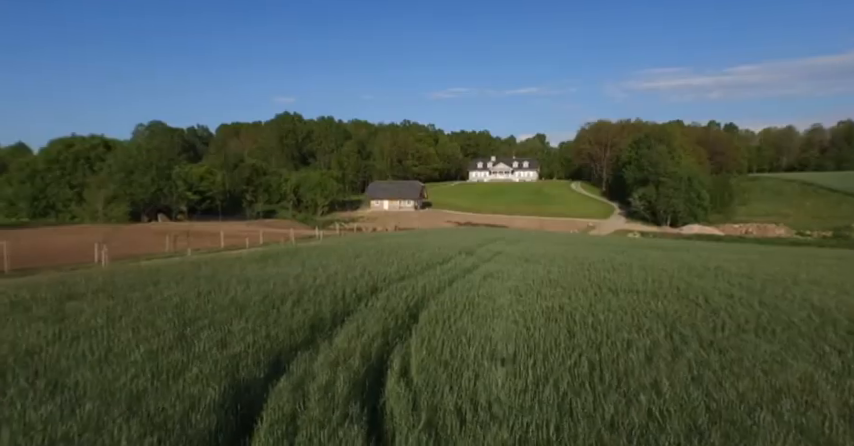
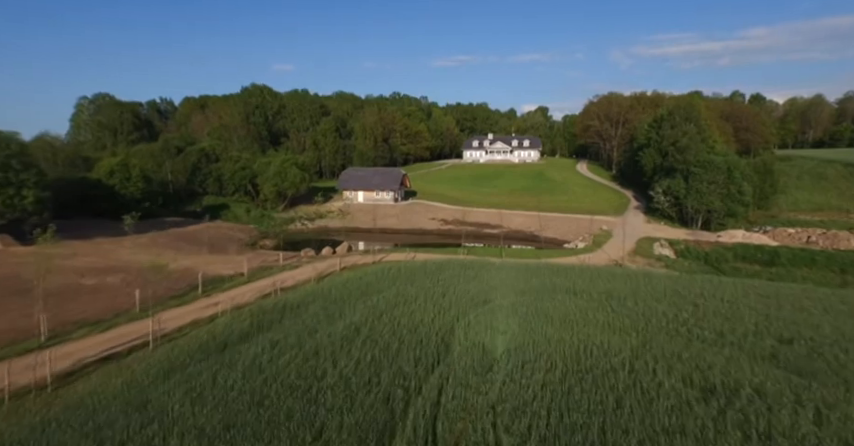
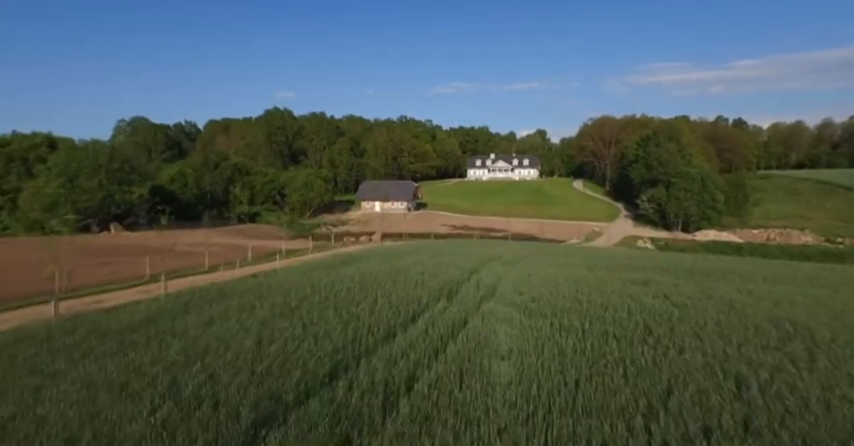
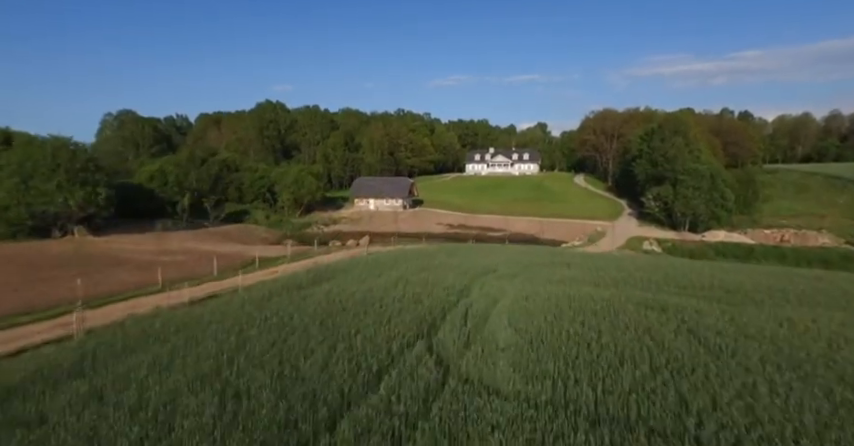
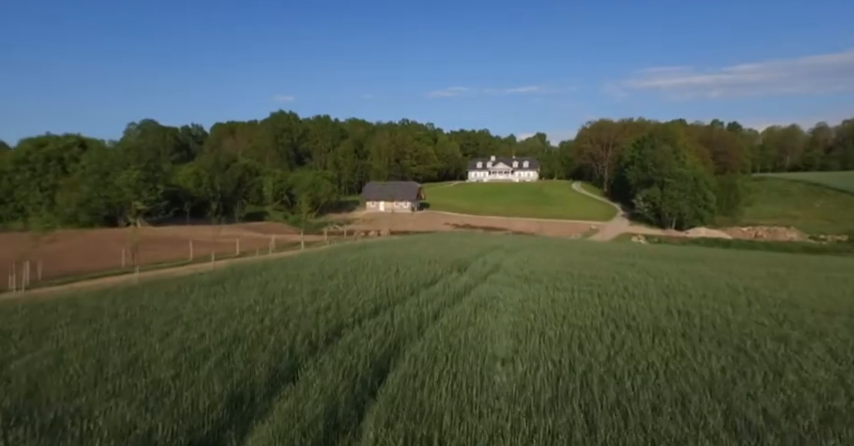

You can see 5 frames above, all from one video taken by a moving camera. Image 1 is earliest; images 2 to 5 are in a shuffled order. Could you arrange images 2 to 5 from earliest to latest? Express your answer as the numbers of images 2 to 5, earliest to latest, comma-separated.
5, 3, 4, 2
